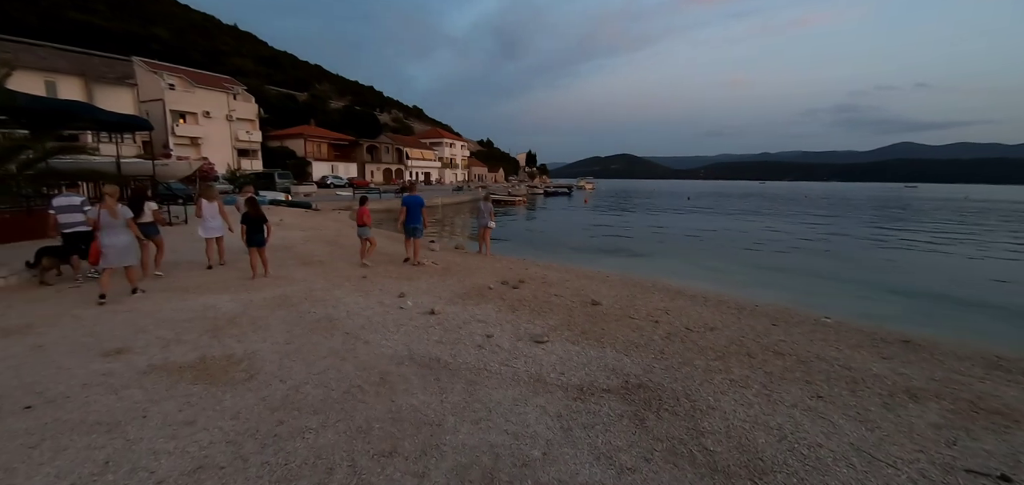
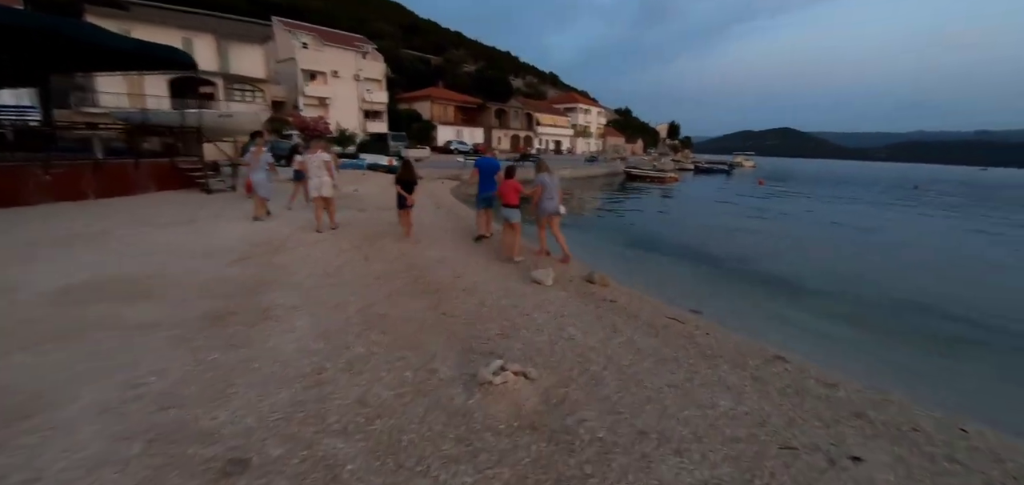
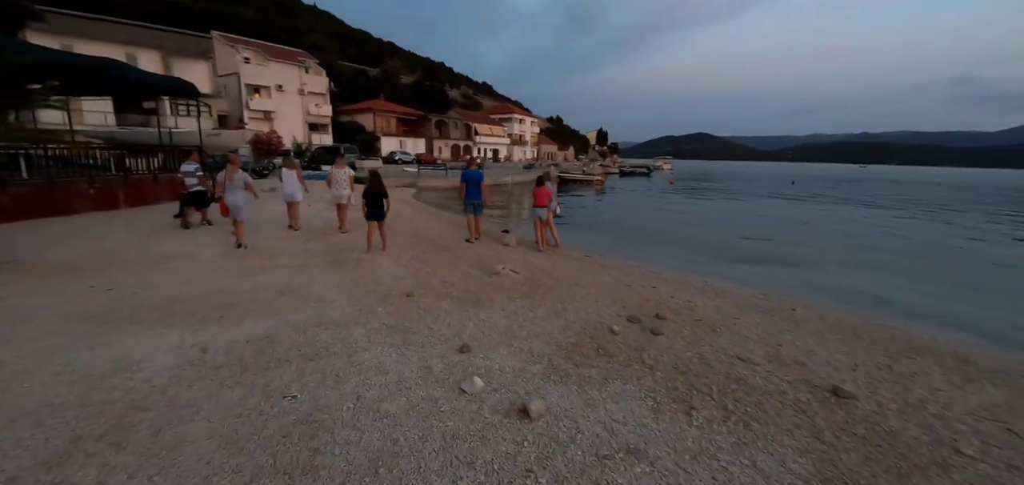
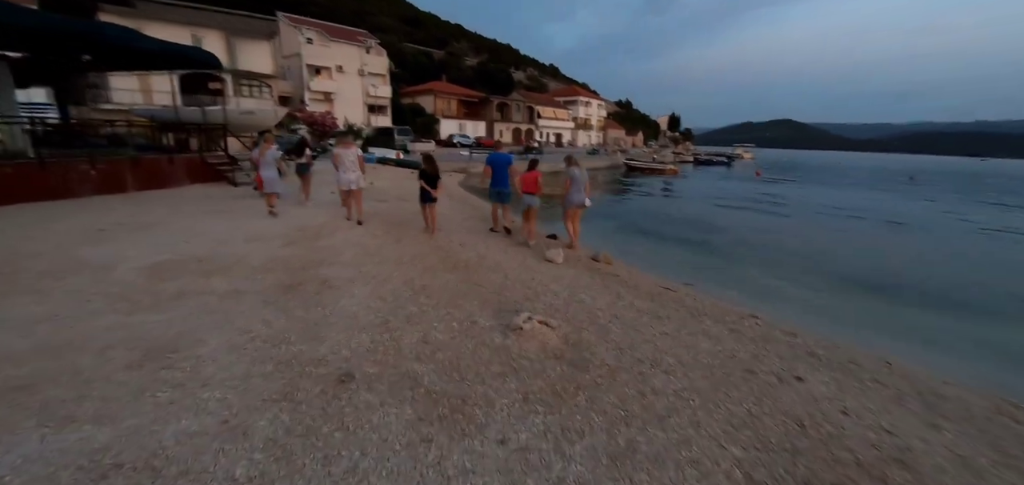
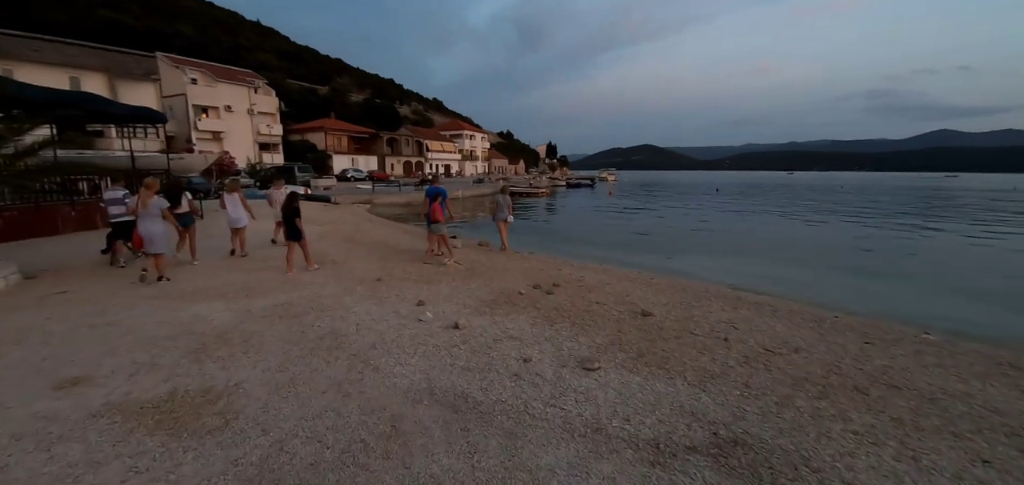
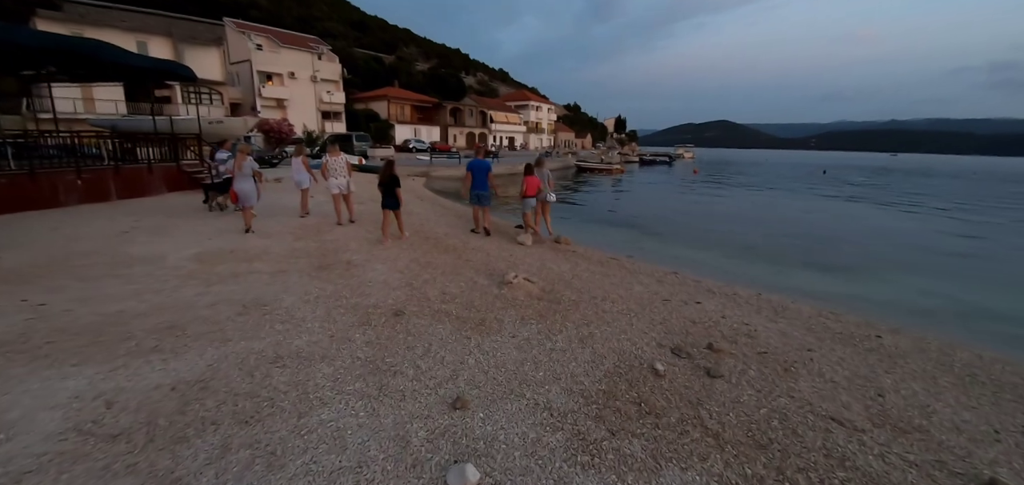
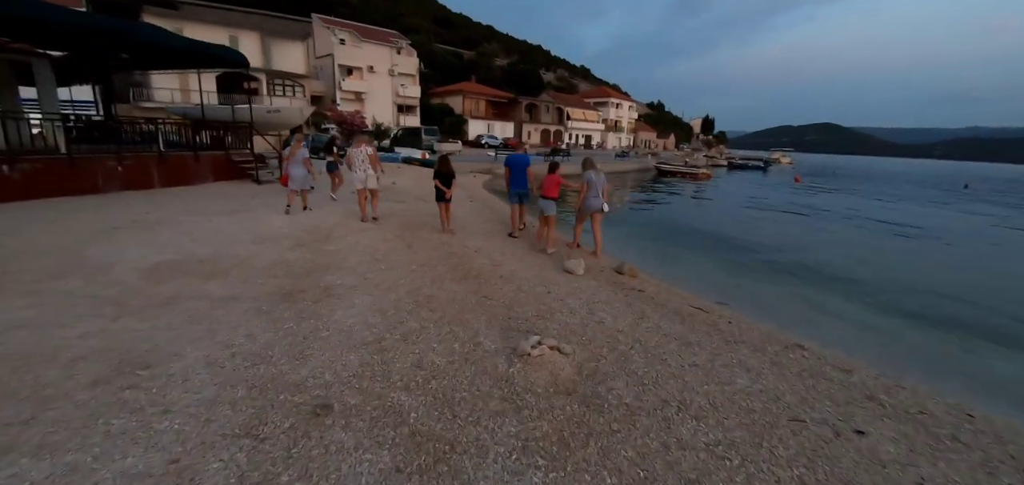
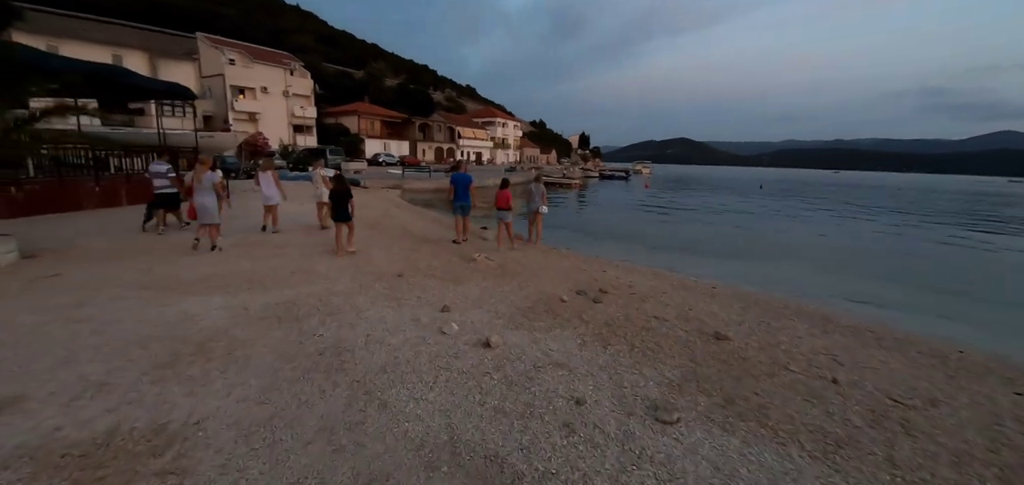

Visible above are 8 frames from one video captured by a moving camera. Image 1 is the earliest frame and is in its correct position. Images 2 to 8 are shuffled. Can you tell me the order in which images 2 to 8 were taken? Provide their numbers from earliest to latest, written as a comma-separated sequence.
5, 8, 3, 6, 4, 7, 2
